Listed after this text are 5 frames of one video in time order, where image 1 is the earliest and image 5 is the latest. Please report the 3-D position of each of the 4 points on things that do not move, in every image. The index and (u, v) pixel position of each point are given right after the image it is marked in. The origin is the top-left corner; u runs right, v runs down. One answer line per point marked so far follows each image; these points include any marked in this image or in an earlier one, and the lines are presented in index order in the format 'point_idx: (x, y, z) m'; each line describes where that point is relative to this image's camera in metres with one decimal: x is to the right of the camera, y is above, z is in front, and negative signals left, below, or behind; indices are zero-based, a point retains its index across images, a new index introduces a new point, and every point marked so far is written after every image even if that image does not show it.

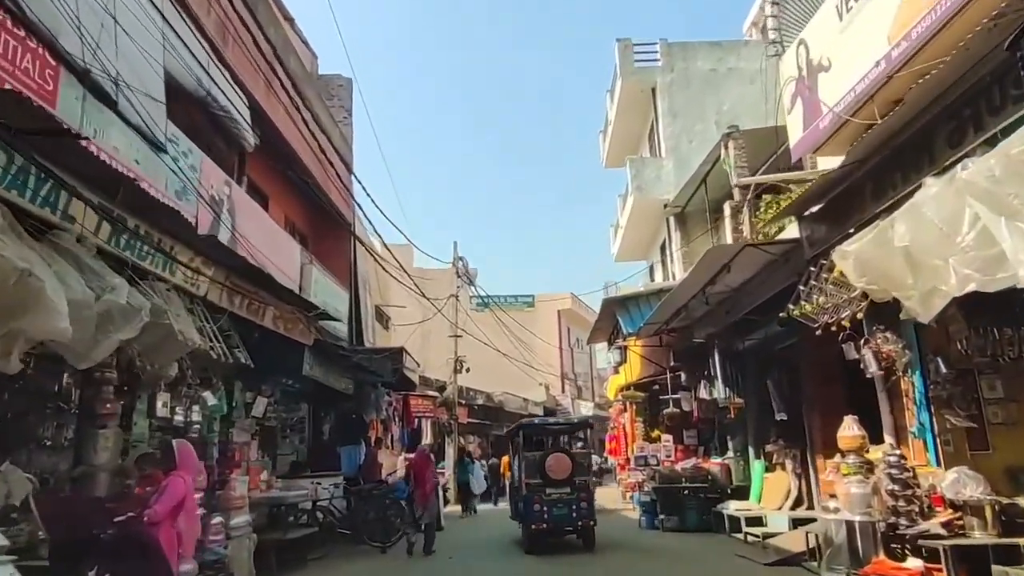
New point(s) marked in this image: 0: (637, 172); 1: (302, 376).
0: (+1.7, +1.6, +19.0) m
1: (-1.8, -0.8, +11.8) m
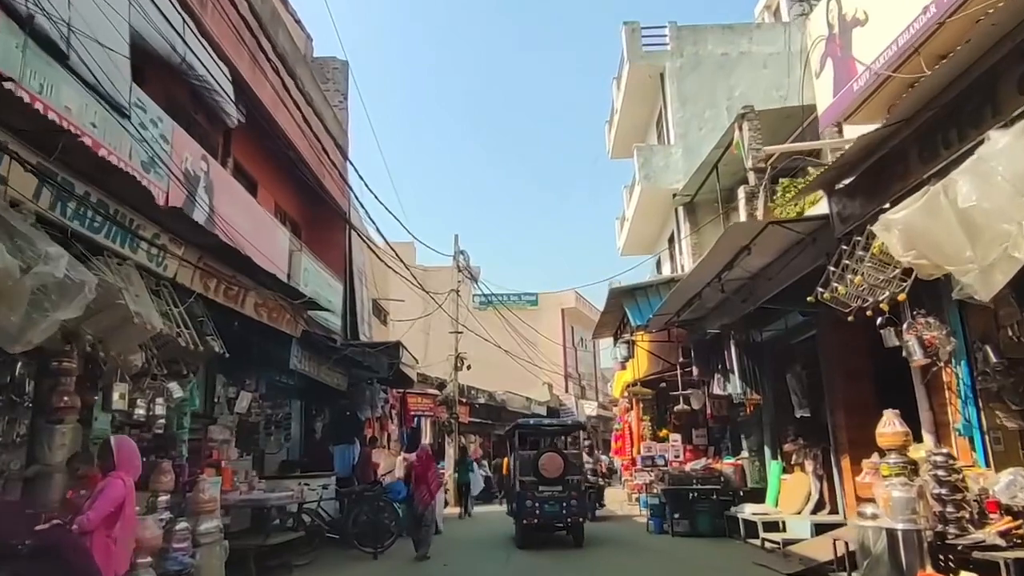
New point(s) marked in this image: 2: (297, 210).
0: (+1.8, +1.7, +18.3) m
1: (-1.8, -0.7, +11.1) m
2: (-2.3, +0.8, +14.4) m
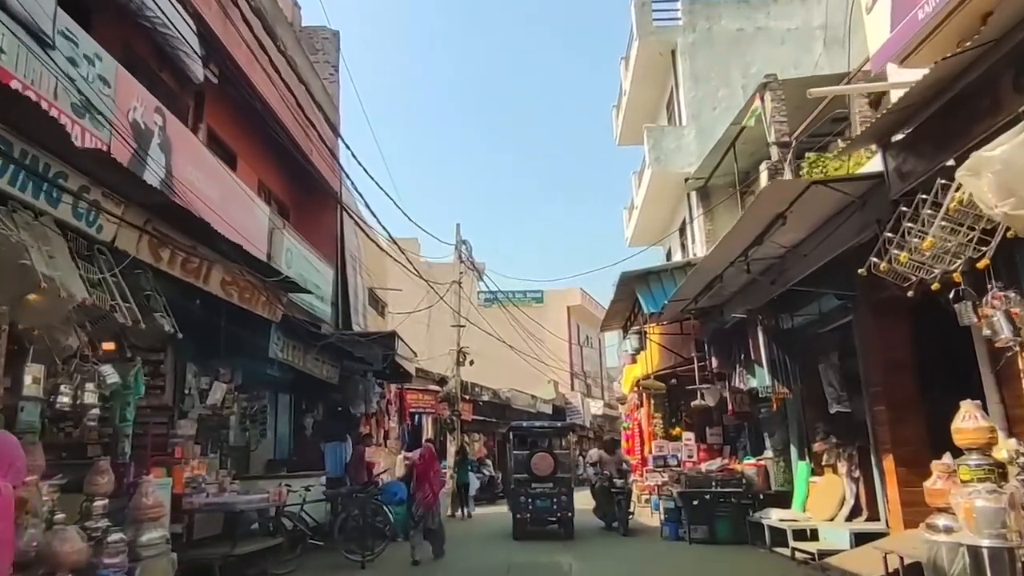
0: (+1.8, +1.8, +17.3) m
1: (-1.8, -0.5, +10.1) m
2: (-2.2, +0.9, +13.3) m
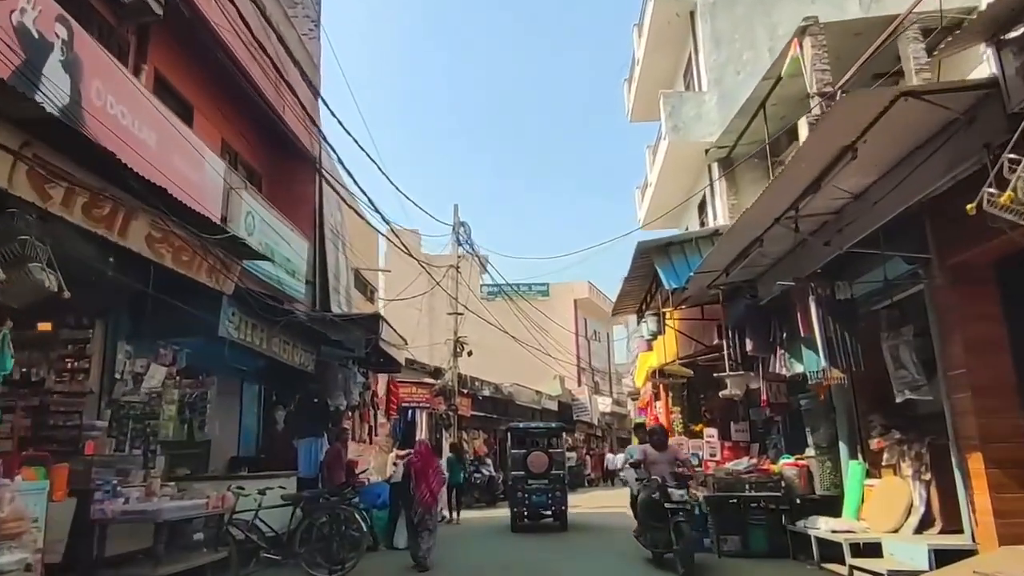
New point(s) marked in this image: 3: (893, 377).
0: (+1.8, +2.0, +15.7) m
1: (-1.8, -0.3, +8.5) m
2: (-2.2, +1.2, +11.8) m
3: (+2.0, -0.5, +7.2) m
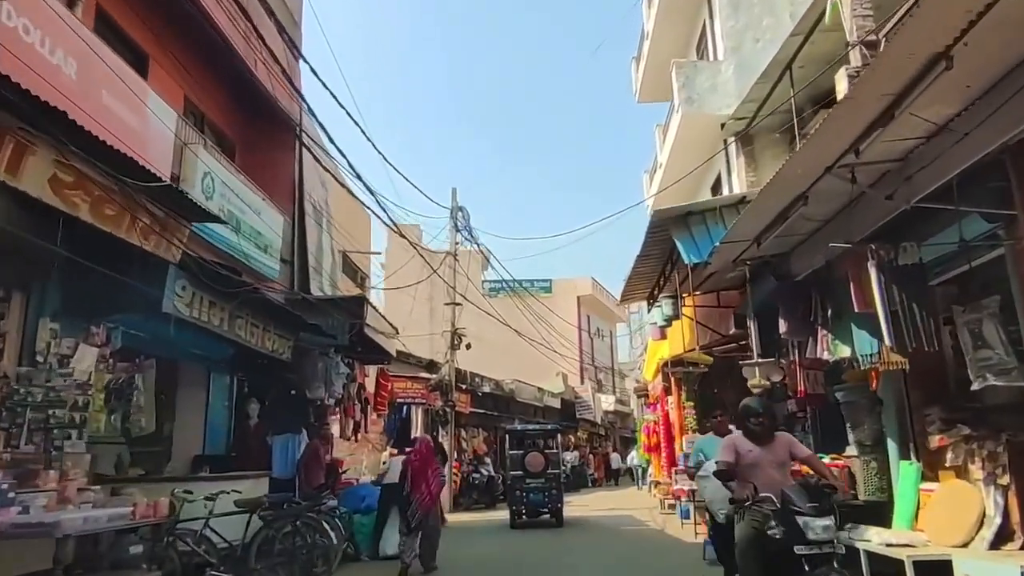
0: (+1.8, +2.2, +14.4) m
1: (-1.8, -0.2, +7.3) m
2: (-2.2, +1.3, +10.6) m
3: (+2.0, -0.3, +5.9) m
